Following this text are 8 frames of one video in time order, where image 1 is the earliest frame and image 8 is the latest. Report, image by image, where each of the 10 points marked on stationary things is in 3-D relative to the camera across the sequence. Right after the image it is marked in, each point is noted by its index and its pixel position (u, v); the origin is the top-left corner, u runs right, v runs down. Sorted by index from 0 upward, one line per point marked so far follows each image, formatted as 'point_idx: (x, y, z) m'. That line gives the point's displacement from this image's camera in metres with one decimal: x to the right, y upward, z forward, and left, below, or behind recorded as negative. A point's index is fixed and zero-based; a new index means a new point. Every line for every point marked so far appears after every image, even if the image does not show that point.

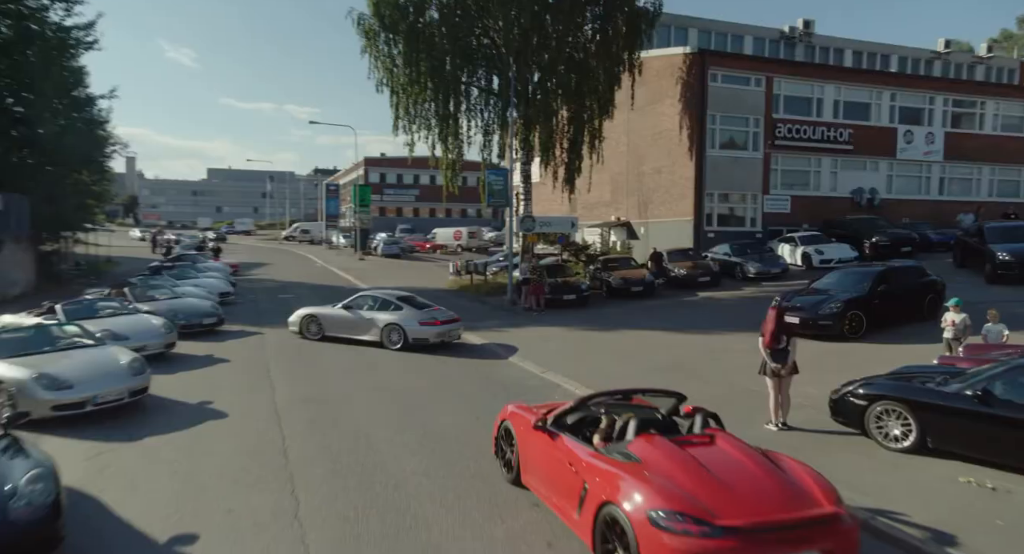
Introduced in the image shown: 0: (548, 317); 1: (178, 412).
0: (+1.0, -1.1, +18.8) m
1: (-4.4, -1.8, +9.2) m
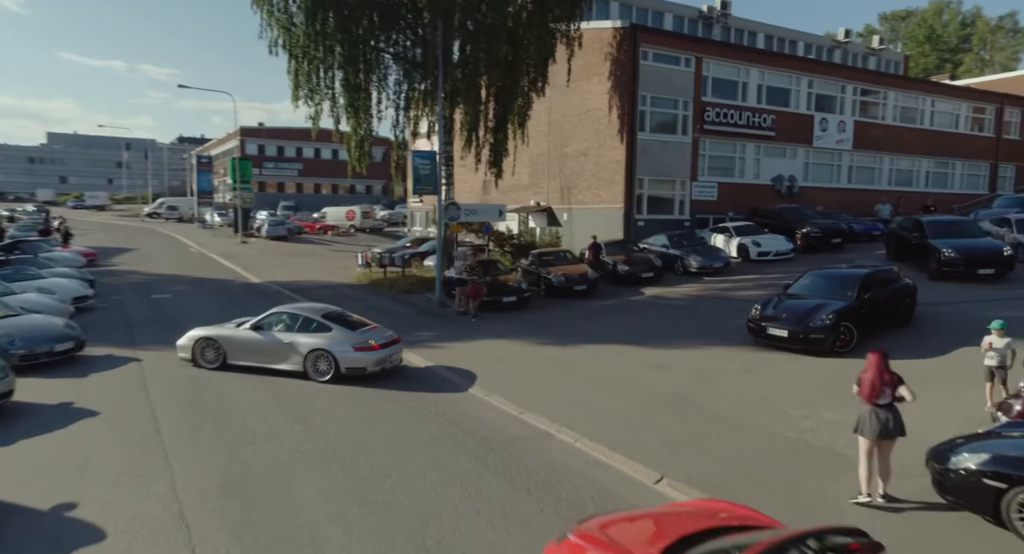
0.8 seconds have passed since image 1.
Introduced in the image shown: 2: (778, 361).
0: (-0.6, -1.1, +16.4) m
1: (-4.2, -2.1, +6.0) m
2: (+4.7, -1.5, +12.5) m
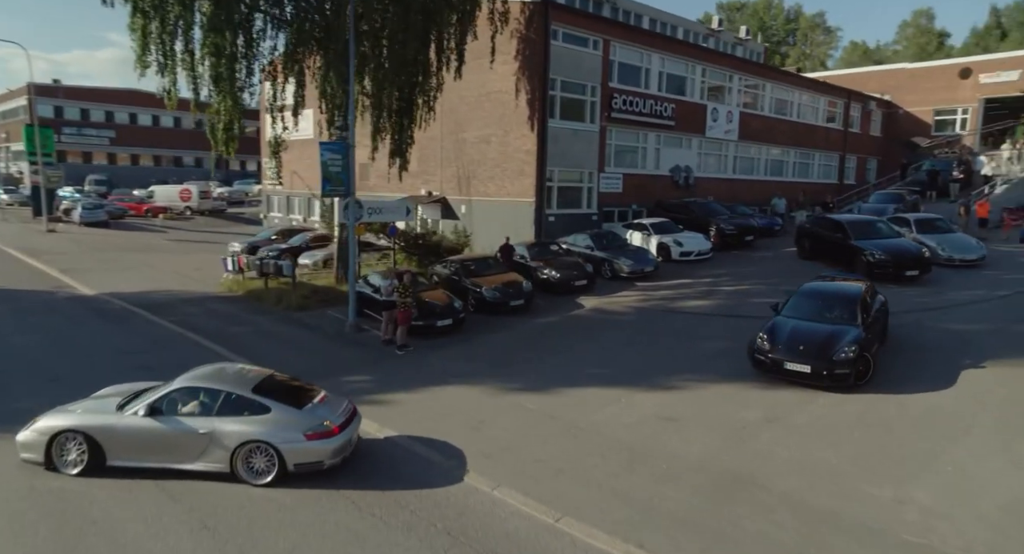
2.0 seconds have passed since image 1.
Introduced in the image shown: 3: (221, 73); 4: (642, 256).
0: (-1.7, -1.5, +13.6) m
1: (-2.8, -3.1, +2.7) m
2: (+4.4, -2.0, +11.0) m
3: (-6.9, +4.9, +17.0) m
4: (+3.6, +0.6, +19.6) m
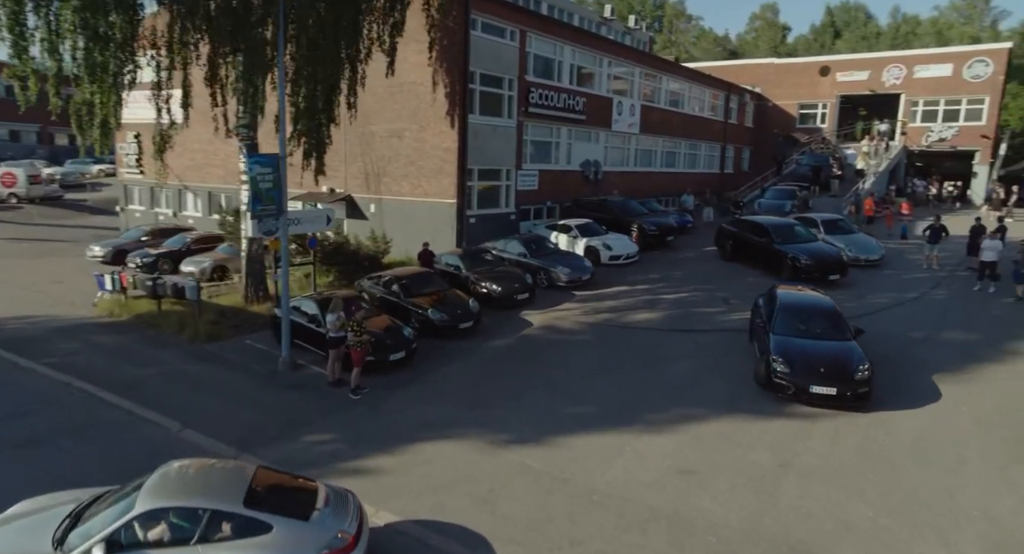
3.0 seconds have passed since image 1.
0: (-2.2, -2.1, +12.0) m
1: (-1.0, -4.0, +1.2) m
2: (+4.3, -2.5, +10.7) m
3: (-8.1, +4.3, +14.0) m
4: (+1.7, +0.4, +18.9) m
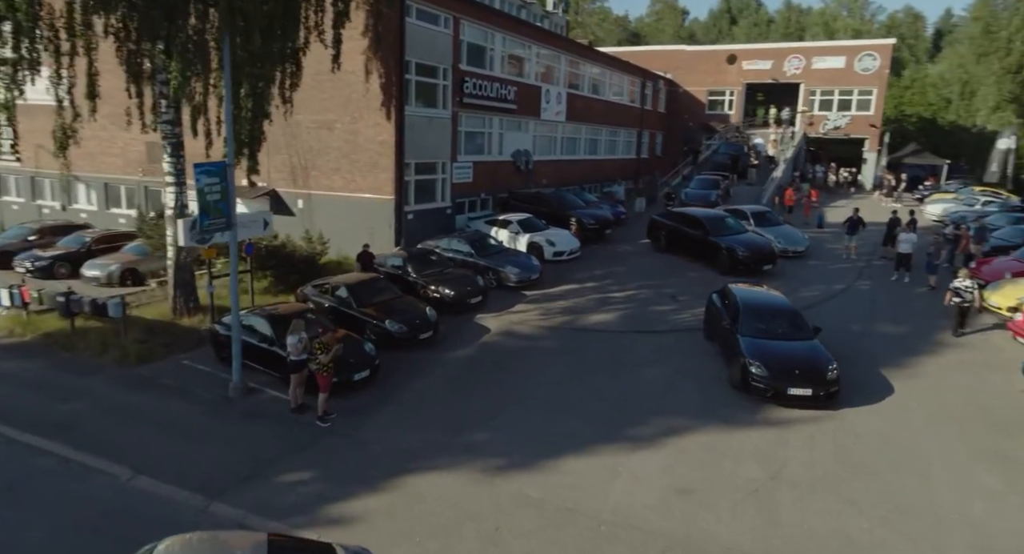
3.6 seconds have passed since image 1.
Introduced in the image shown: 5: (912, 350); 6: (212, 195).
0: (-2.5, -2.4, +11.2) m
1: (+0.2, -4.6, +0.8) m
2: (+4.1, -2.6, +10.9) m
3: (-8.8, +4.0, +12.2) m
4: (+0.3, +0.4, +18.5) m
5: (+8.5, -1.5, +15.0) m
6: (-4.7, +1.3, +11.0) m
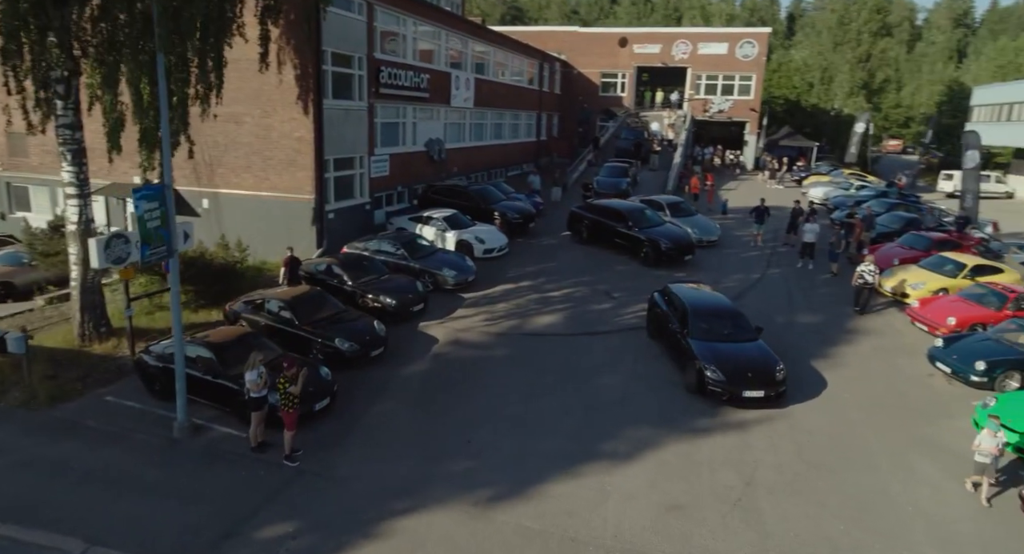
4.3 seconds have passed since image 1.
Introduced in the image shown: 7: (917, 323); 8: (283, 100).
0: (-2.8, -2.8, +10.6) m
1: (+1.8, -5.4, +0.9) m
2: (+3.7, -2.8, +11.5) m
3: (-9.4, +3.4, +10.1) m
4: (-1.4, +0.4, +18.2) m
5: (+7.4, -1.4, +16.2) m
6: (-5.0, +0.8, +9.9) m
7: (+9.6, -1.1, +16.8) m
8: (-6.0, +4.6, +18.4) m
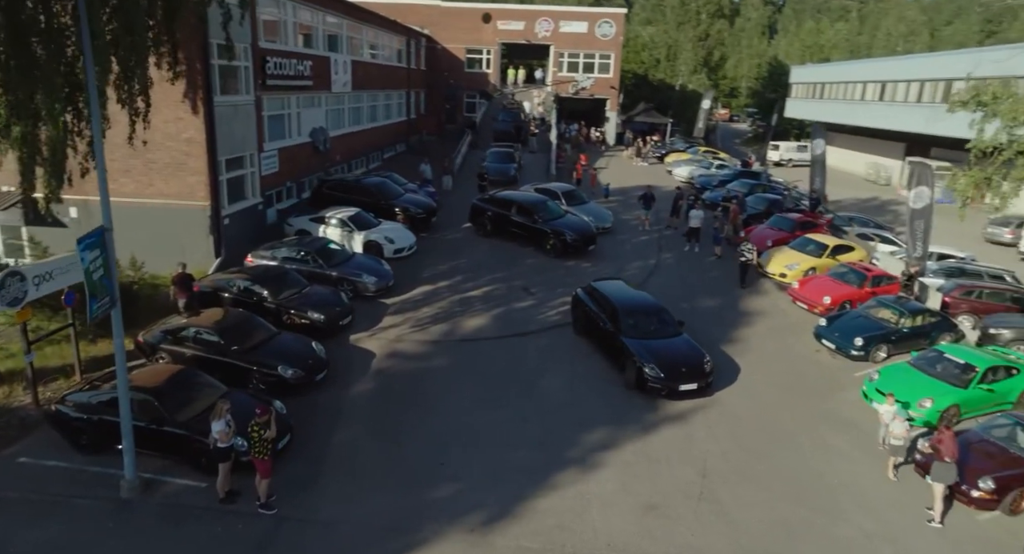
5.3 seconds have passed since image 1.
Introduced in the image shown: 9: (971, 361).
0: (-3.1, -3.3, +10.3) m
1: (+3.7, -6.1, +2.0) m
2: (+3.2, -3.0, +12.6) m
3: (-9.6, +2.4, +8.0) m
4: (-3.5, +0.3, +17.8) m
5: (+5.6, -1.1, +17.9) m
6: (-5.2, +0.1, +8.9) m
7: (+7.6, -0.7, +18.9) m
8: (-8.2, +4.3, +16.8) m
9: (+9.2, -1.7, +14.2) m
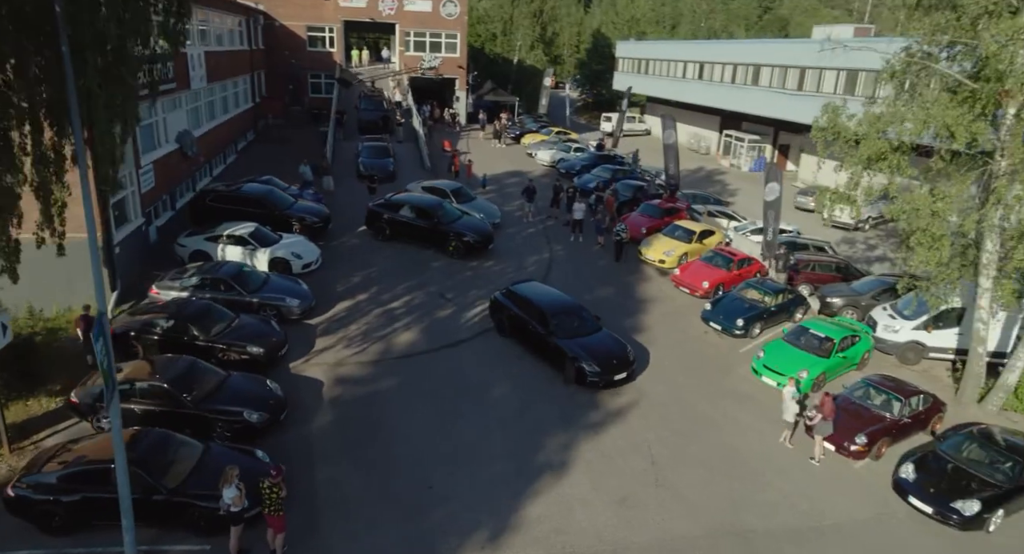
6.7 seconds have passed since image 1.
0: (-3.0, -4.2, +10.7) m
1: (+5.8, -6.8, +4.5) m
2: (+2.4, -3.2, +14.4) m
3: (-9.1, +0.9, +6.6) m
4: (-5.5, -0.3, +17.6) m
5: (+3.4, -0.9, +20.0) m
6: (-4.9, -1.0, +8.6) m
7: (+5.0, -0.2, +21.5) m
8: (-10.1, +3.3, +15.2) m
9: (+7.8, -1.4, +17.4) m
